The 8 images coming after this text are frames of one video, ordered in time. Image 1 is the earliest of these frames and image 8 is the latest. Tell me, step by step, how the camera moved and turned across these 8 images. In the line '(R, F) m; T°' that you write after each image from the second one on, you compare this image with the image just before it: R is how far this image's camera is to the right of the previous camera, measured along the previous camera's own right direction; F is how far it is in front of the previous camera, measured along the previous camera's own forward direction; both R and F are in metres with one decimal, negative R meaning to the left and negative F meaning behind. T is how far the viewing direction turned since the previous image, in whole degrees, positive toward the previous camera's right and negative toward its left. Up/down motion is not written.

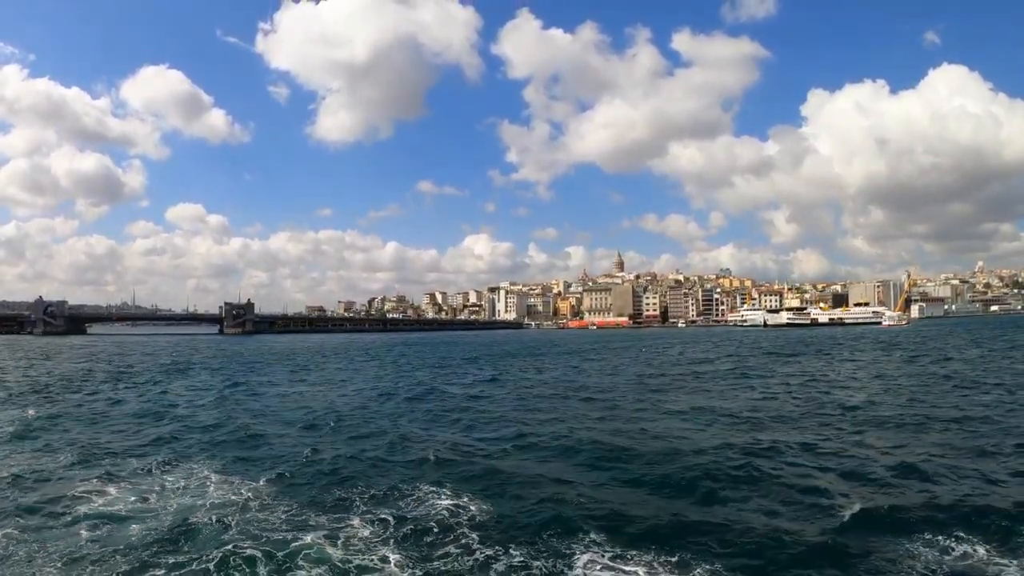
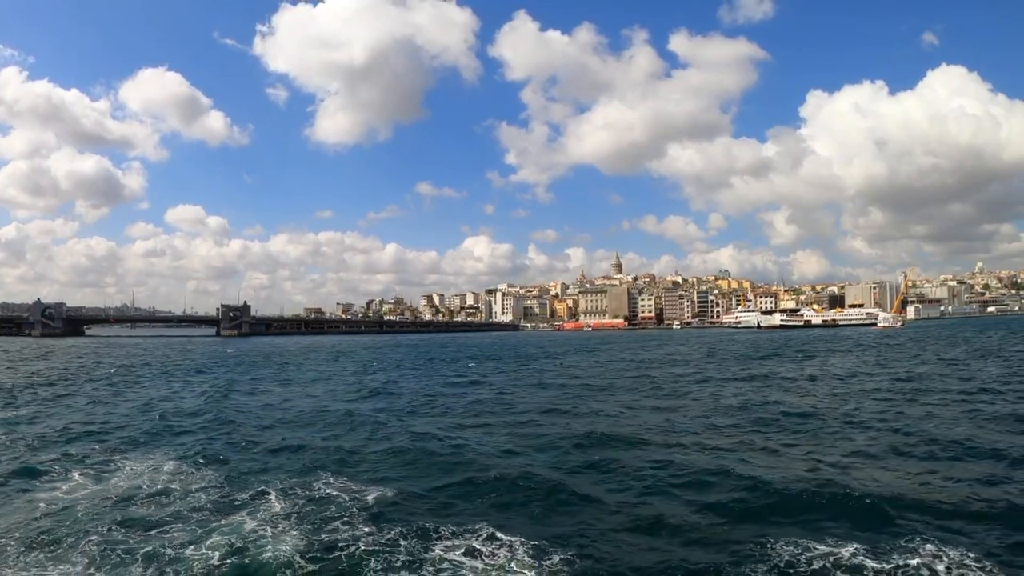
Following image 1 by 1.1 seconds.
(+1.5, -0.1) m; 0°
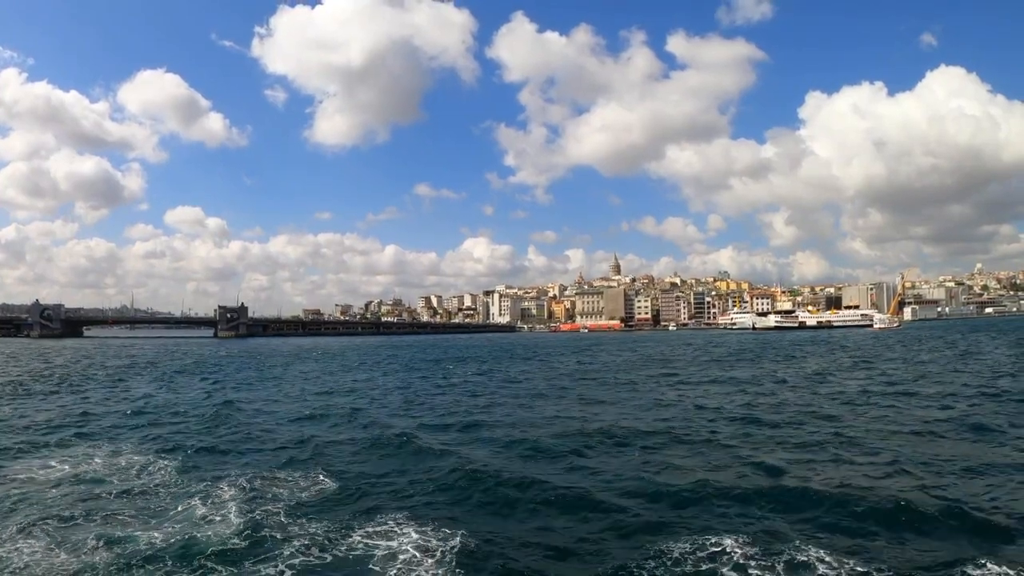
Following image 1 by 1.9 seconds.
(+1.0, -0.1) m; 0°
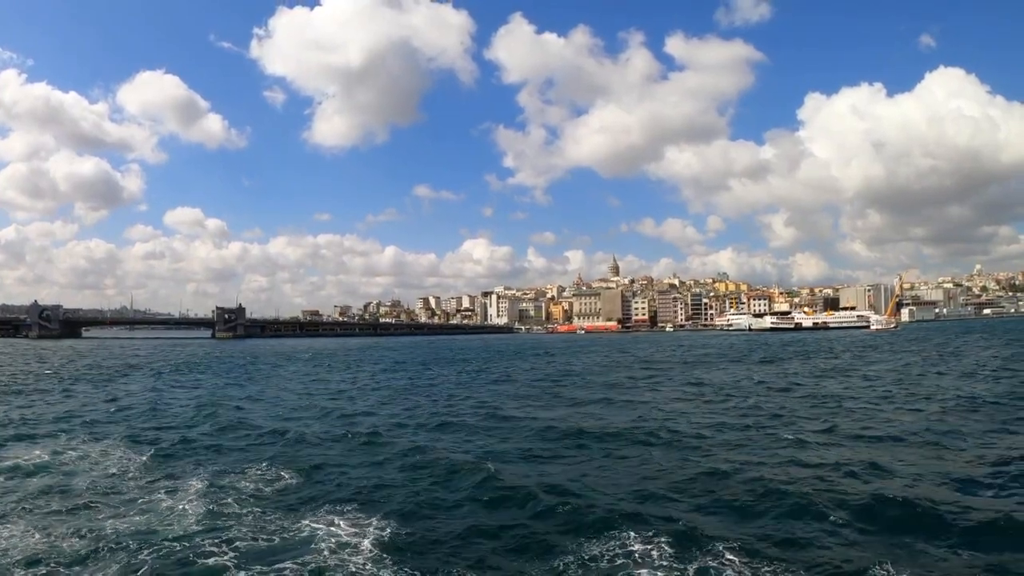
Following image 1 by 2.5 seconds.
(+0.8, 0.0) m; 0°
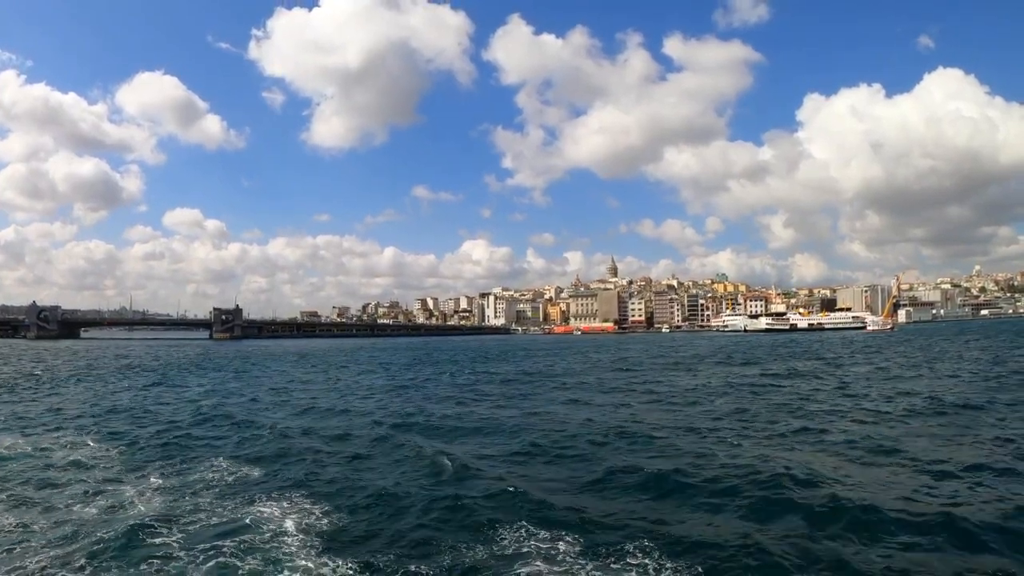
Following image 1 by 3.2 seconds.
(+0.9, 0.0) m; 0°
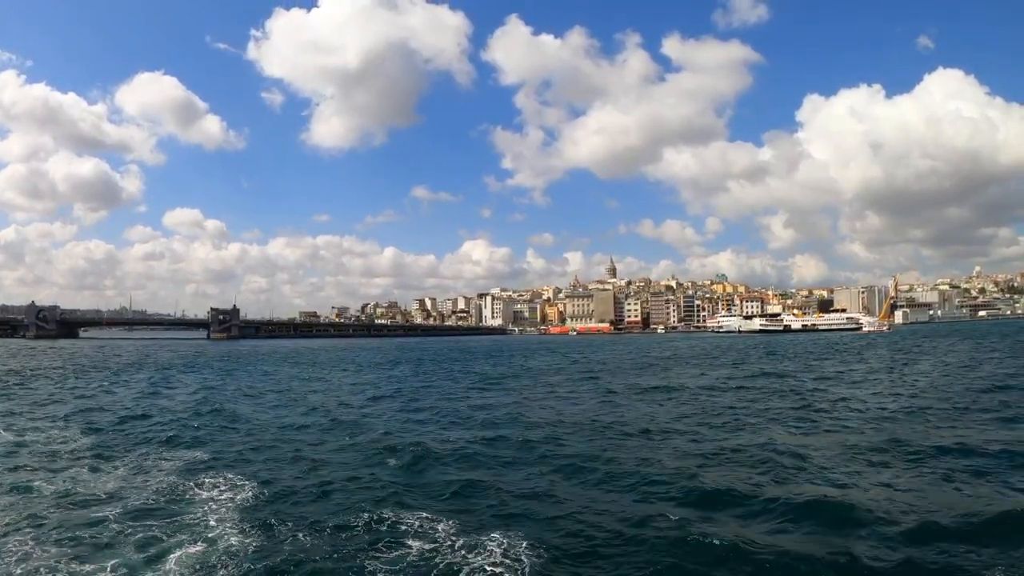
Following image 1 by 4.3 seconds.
(+1.2, -0.1) m; 0°
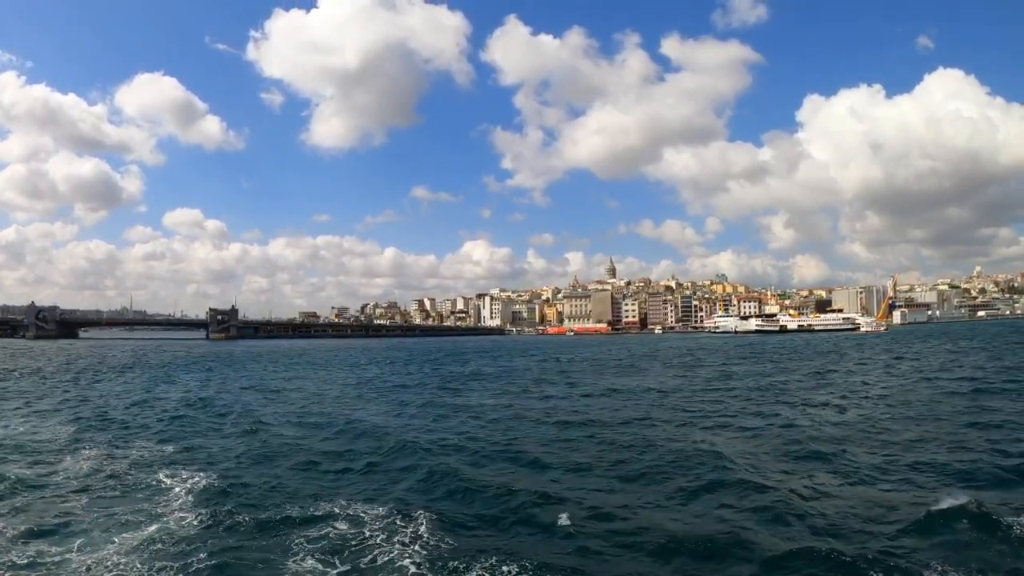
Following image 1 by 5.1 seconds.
(+0.8, -0.2) m; 0°
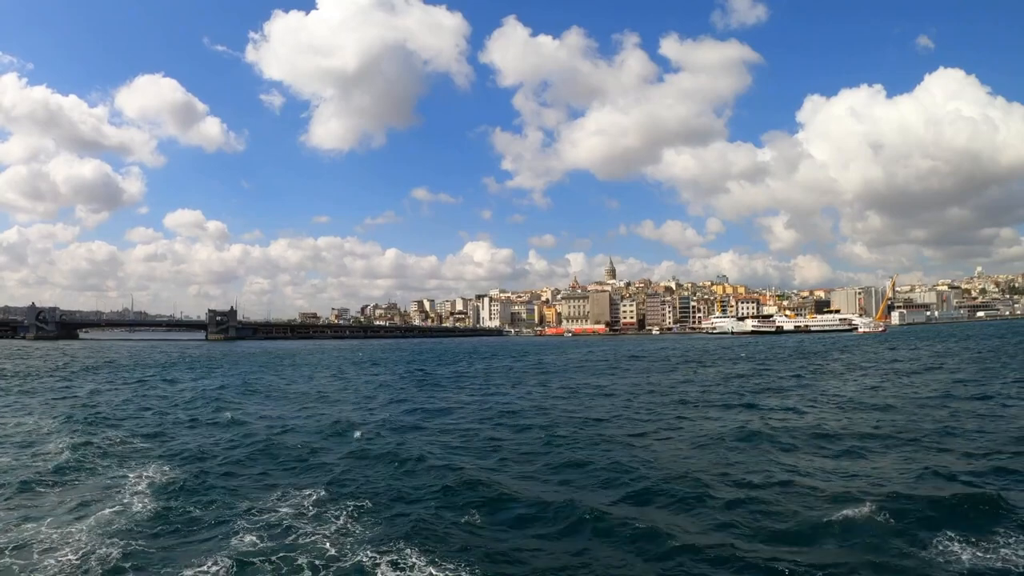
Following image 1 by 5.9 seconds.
(+0.9, -0.3) m; 0°
